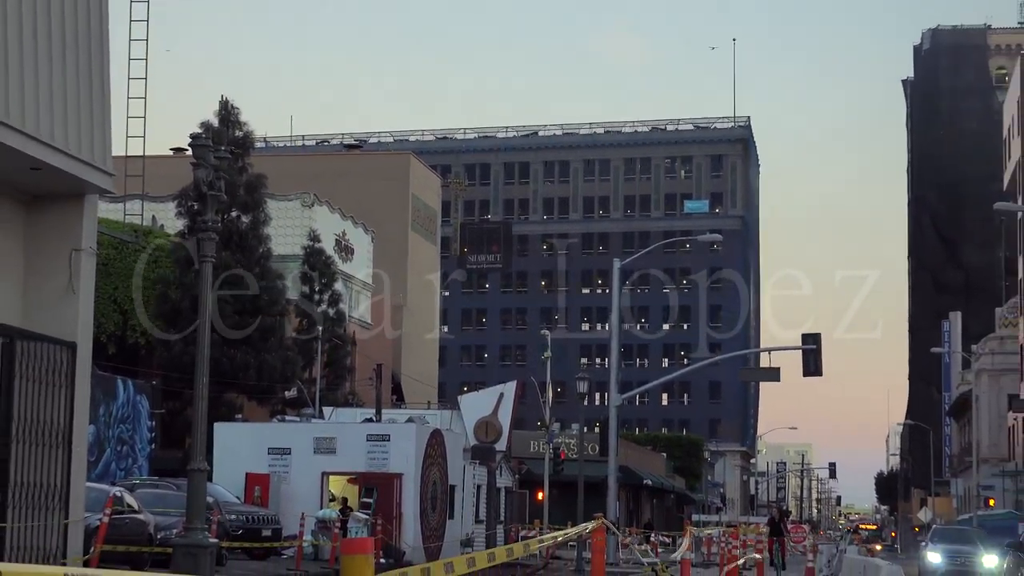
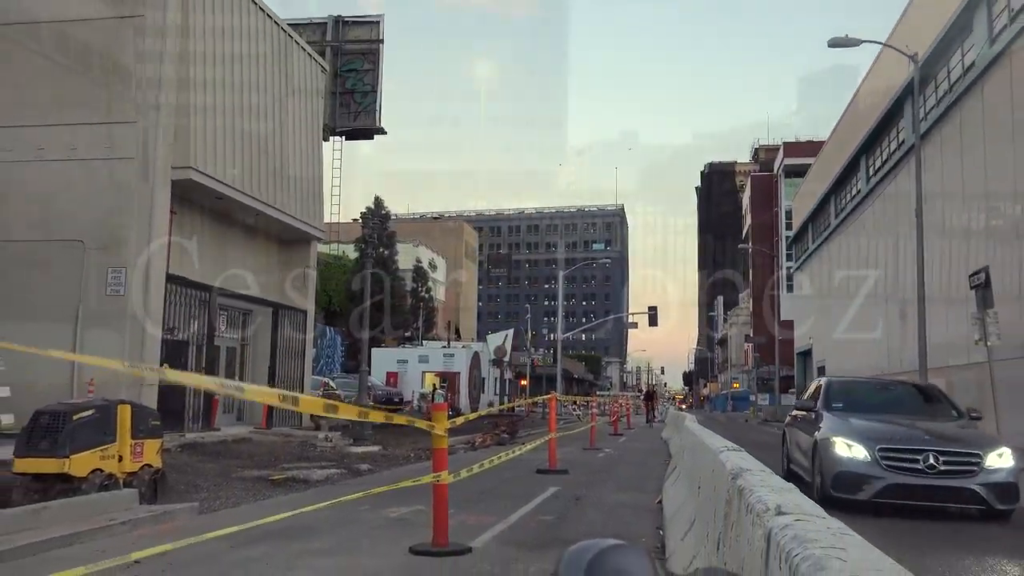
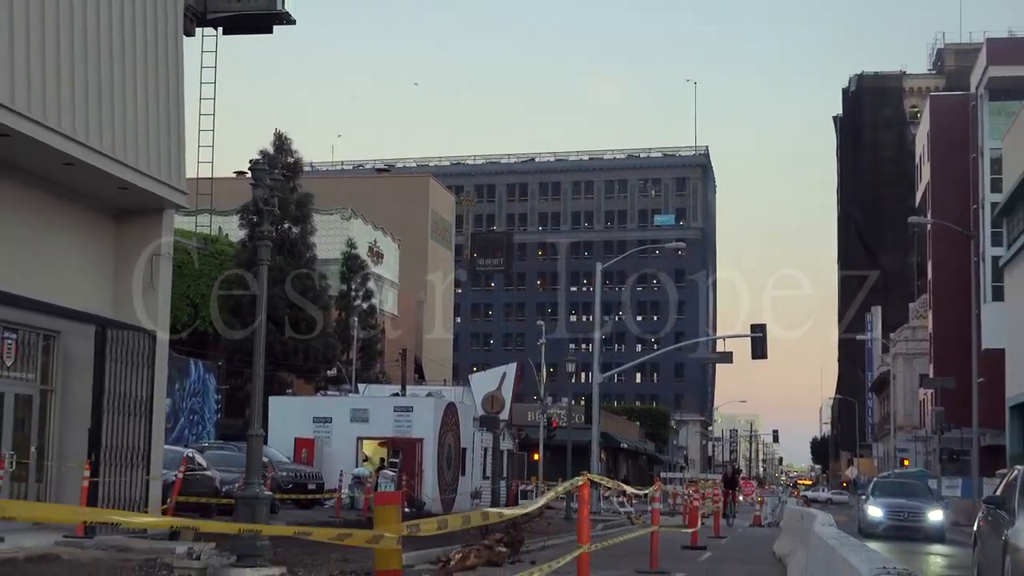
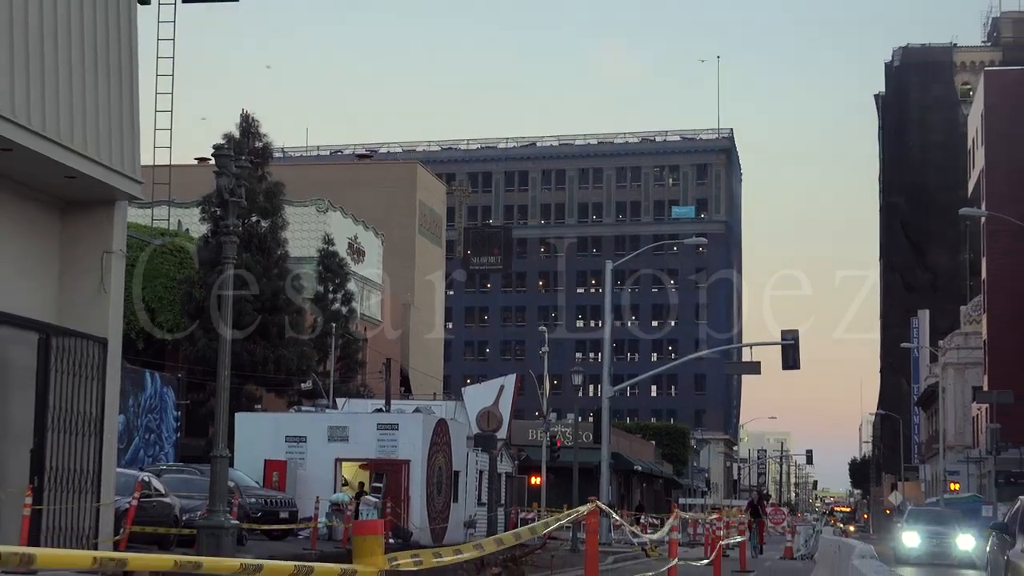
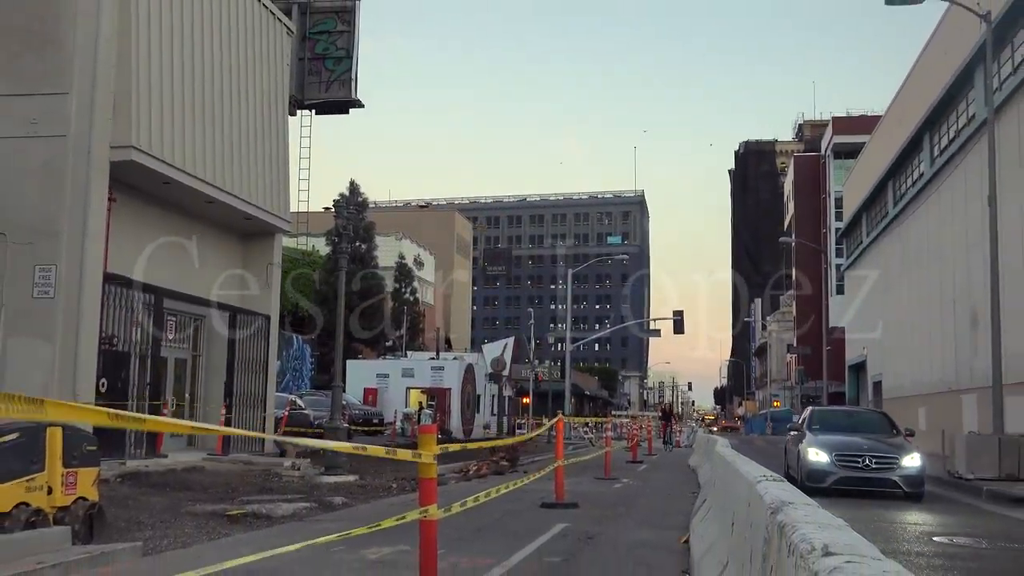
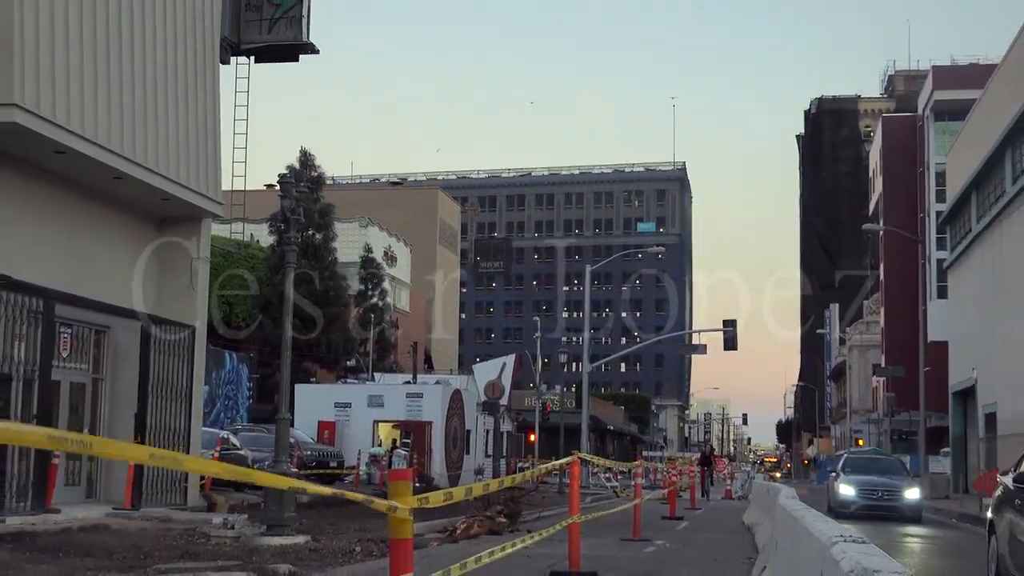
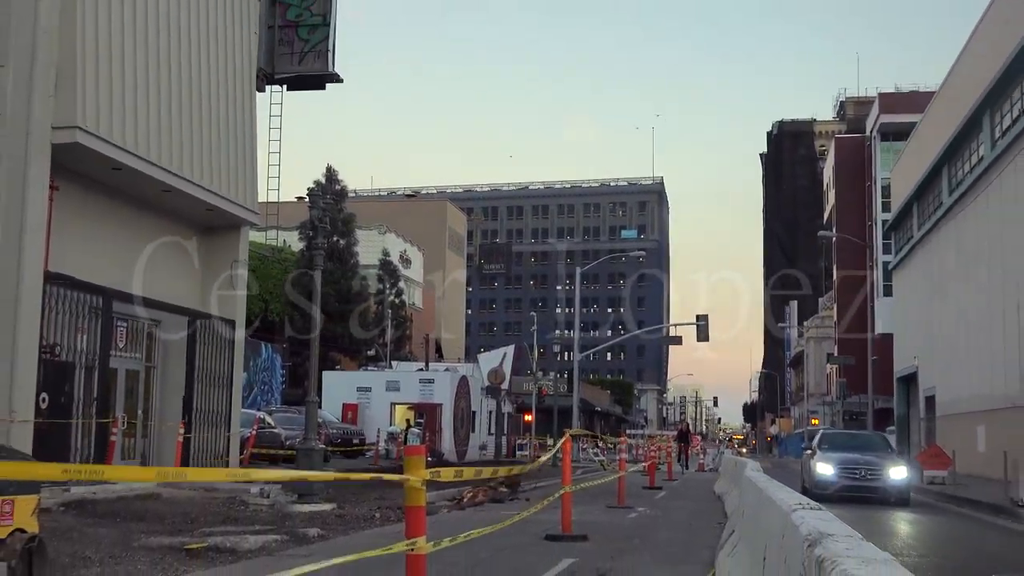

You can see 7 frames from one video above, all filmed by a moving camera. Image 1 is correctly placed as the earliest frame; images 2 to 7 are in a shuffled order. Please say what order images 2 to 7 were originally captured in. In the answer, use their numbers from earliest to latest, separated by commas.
4, 3, 6, 7, 5, 2
